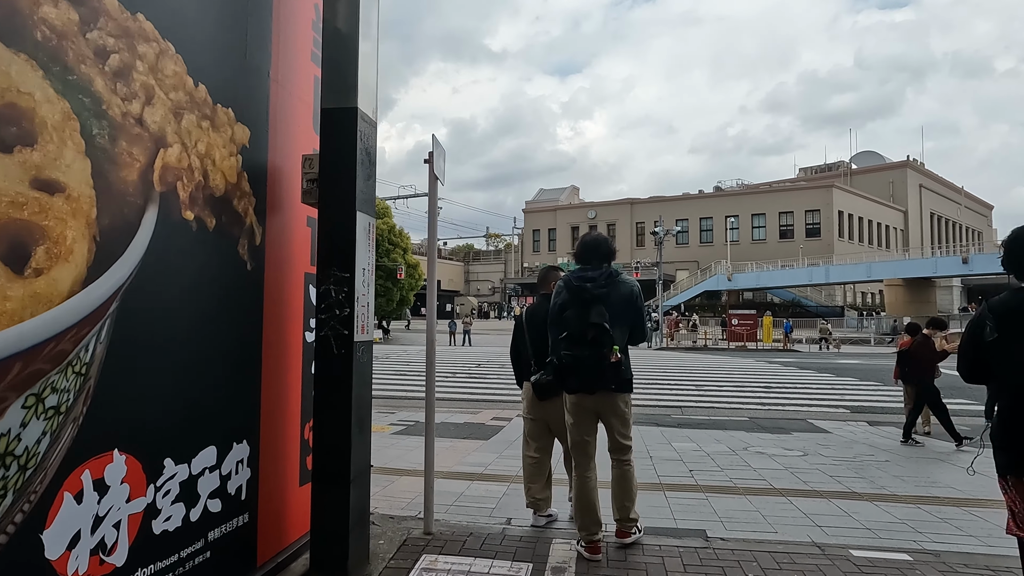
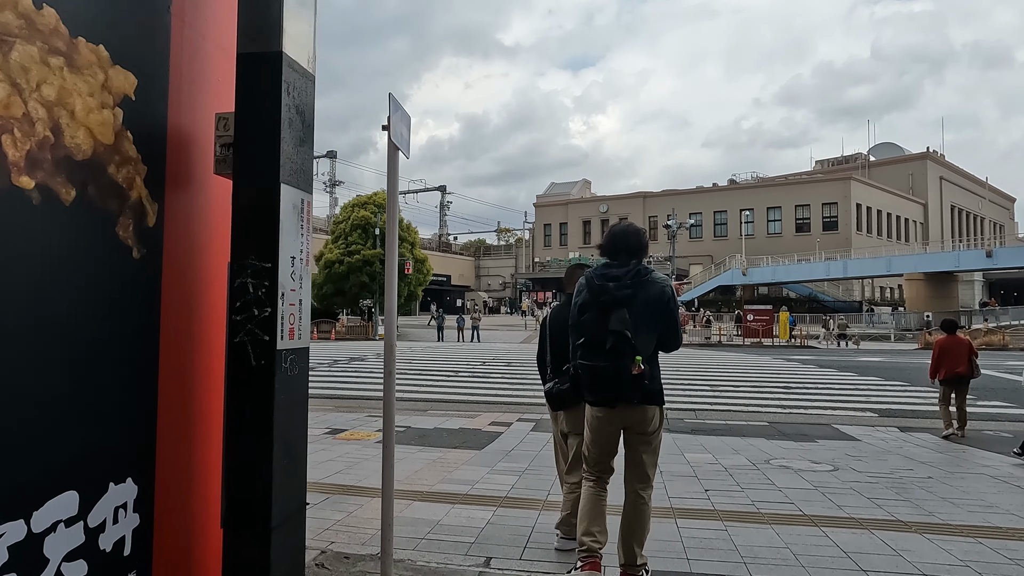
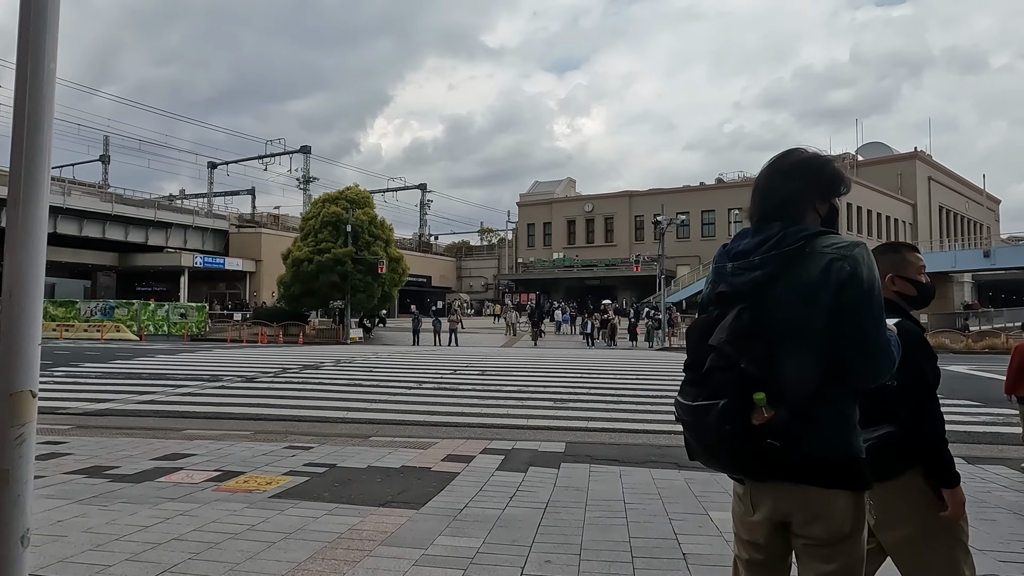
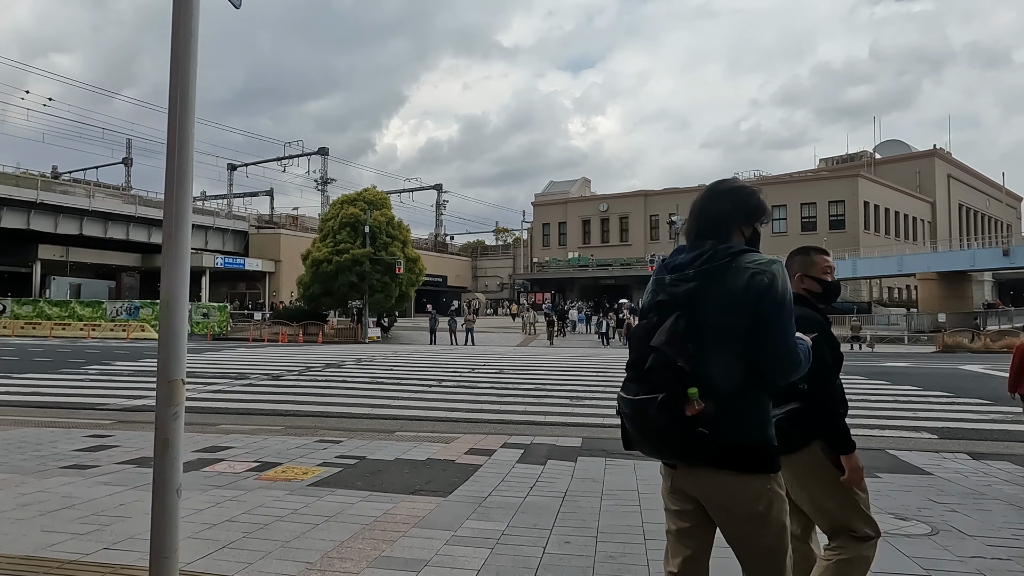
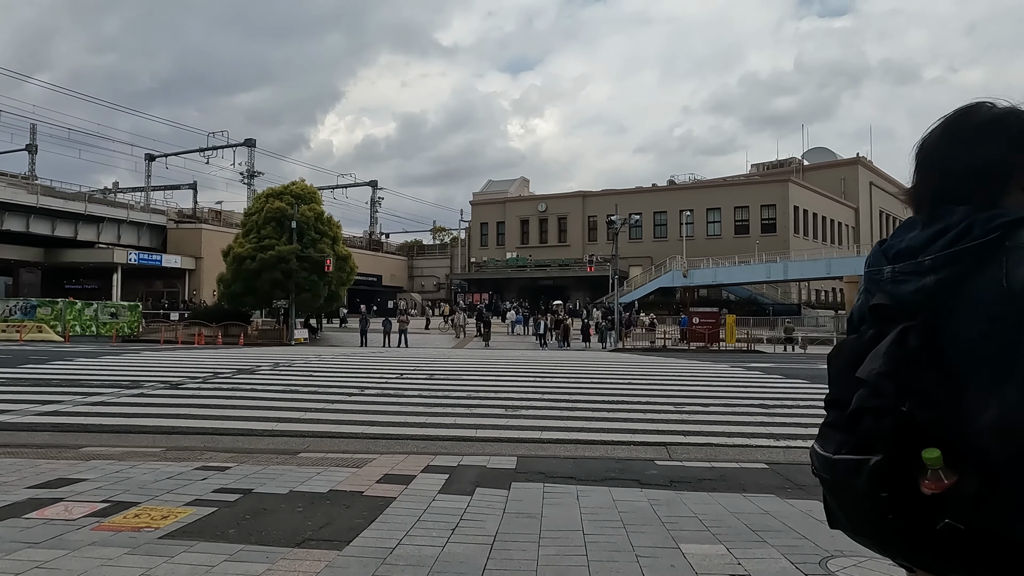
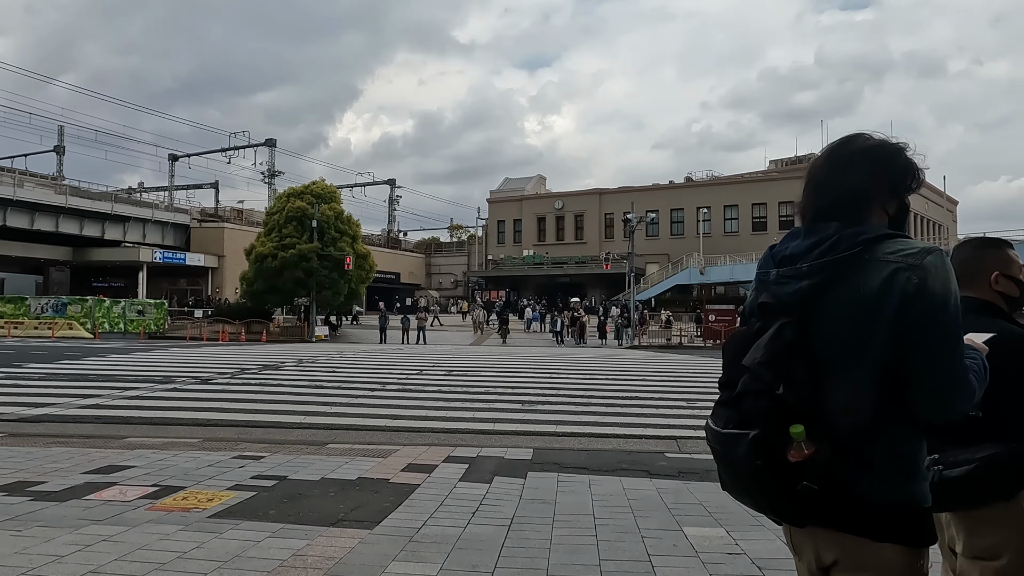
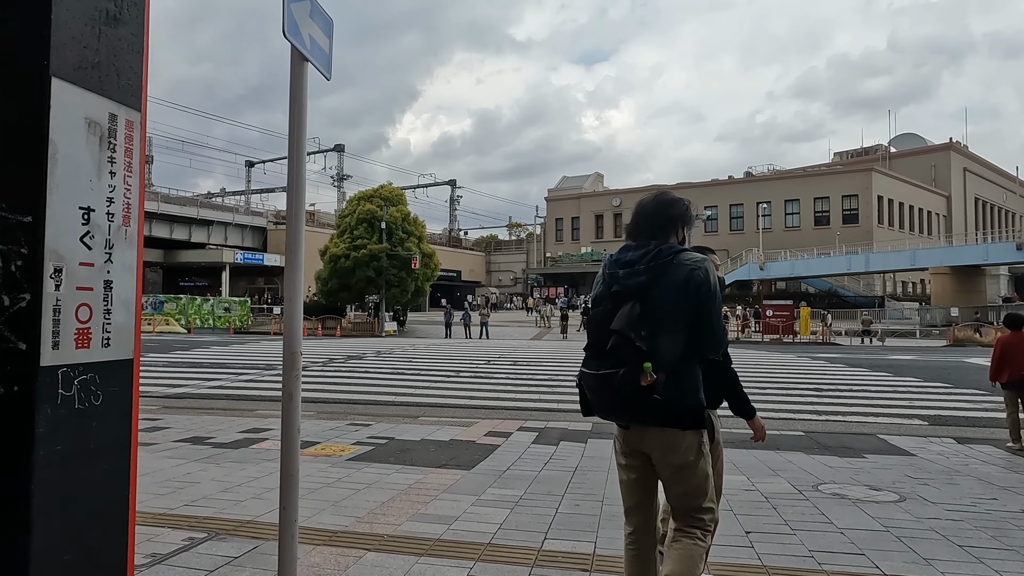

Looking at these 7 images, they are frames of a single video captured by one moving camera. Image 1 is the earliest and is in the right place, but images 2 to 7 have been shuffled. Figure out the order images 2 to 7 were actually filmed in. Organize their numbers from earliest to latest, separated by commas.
2, 7, 4, 3, 6, 5
